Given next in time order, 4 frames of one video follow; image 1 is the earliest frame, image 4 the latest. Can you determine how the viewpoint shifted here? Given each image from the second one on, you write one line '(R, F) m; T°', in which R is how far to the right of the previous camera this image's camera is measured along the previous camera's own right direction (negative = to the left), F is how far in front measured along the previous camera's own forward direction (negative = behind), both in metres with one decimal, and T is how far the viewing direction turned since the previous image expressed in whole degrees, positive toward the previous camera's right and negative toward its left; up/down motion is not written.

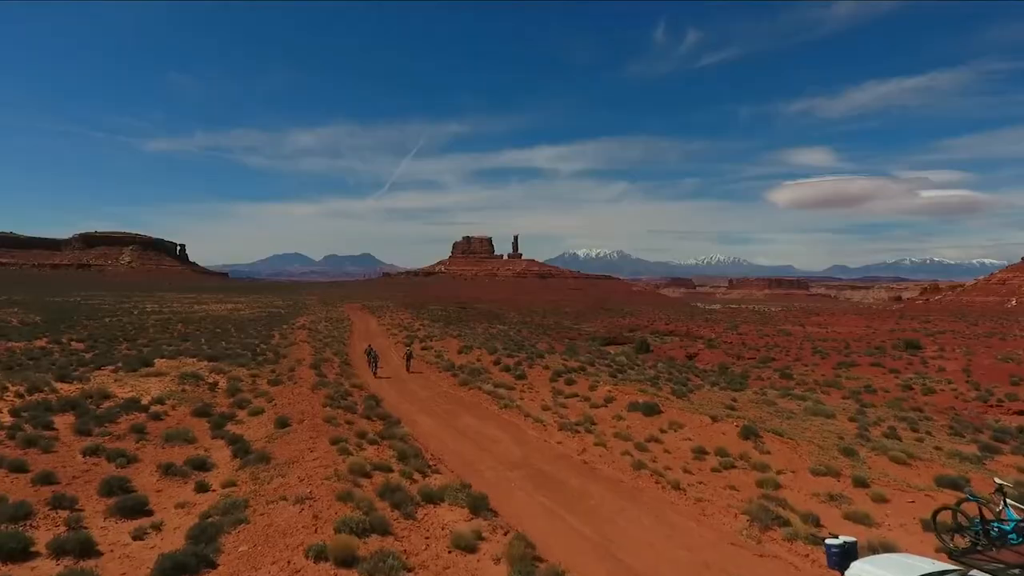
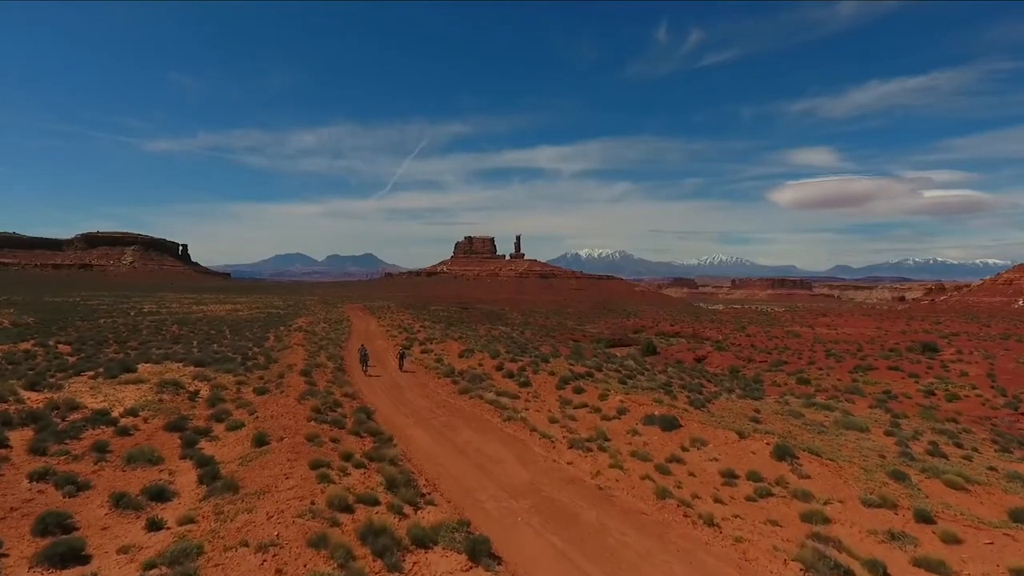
(-0.1, +1.5) m; 0°
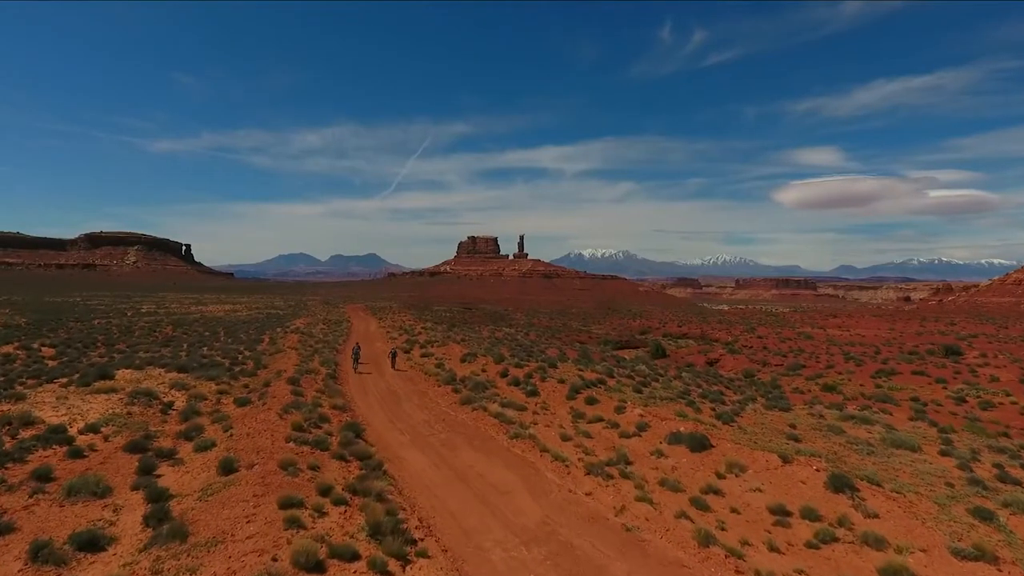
(-0.1, +1.9) m; 0°
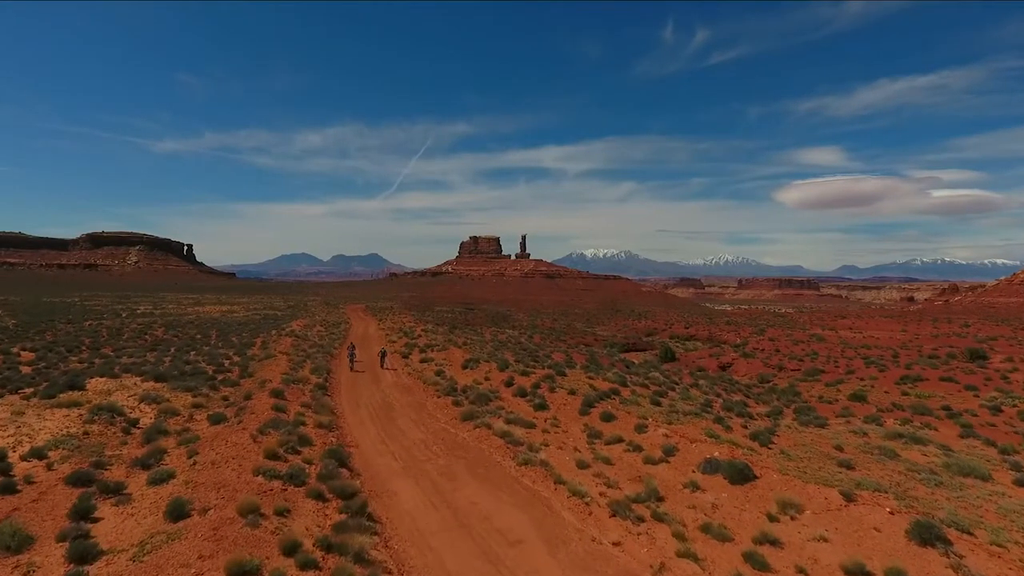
(-0.1, +2.0) m; 0°
